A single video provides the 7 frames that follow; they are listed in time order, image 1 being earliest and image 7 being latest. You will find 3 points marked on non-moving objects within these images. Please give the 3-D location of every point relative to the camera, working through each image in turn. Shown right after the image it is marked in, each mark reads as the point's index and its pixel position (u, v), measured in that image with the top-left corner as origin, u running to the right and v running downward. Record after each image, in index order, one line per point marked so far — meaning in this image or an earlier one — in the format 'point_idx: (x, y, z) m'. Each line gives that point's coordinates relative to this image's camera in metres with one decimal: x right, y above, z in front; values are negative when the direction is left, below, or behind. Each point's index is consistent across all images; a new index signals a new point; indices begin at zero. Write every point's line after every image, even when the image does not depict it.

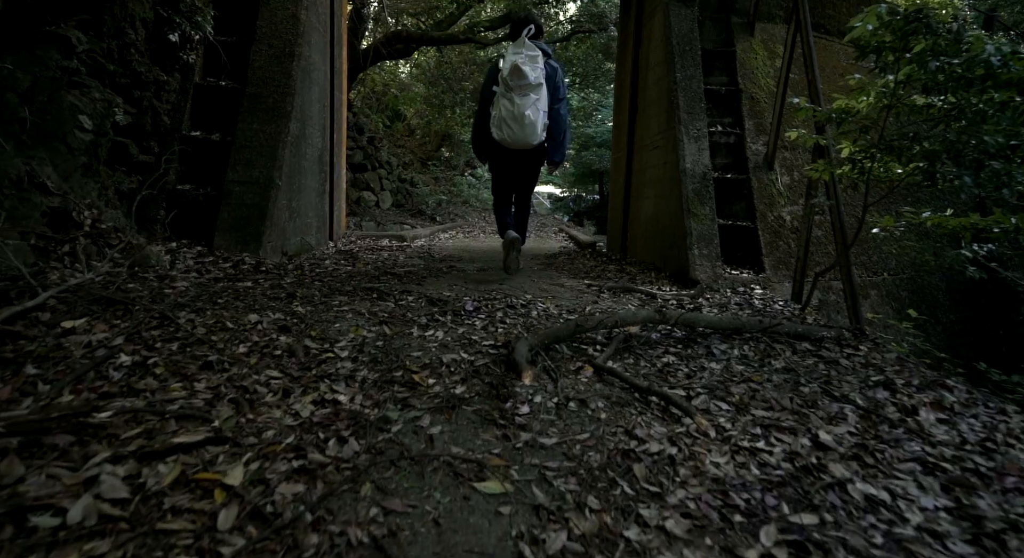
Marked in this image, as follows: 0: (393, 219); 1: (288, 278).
0: (-2.3, +1.1, +11.8) m
1: (-1.2, 0.0, +3.3) m
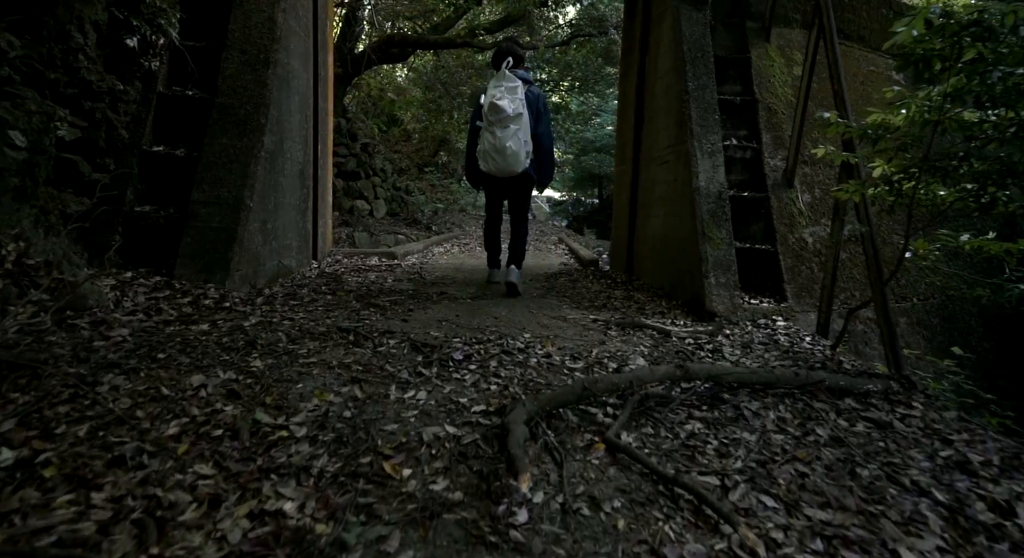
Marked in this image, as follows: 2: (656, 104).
0: (-2.3, +0.9, +11.4) m
1: (-1.2, -0.2, +2.9) m
2: (+1.2, +1.4, +4.9) m
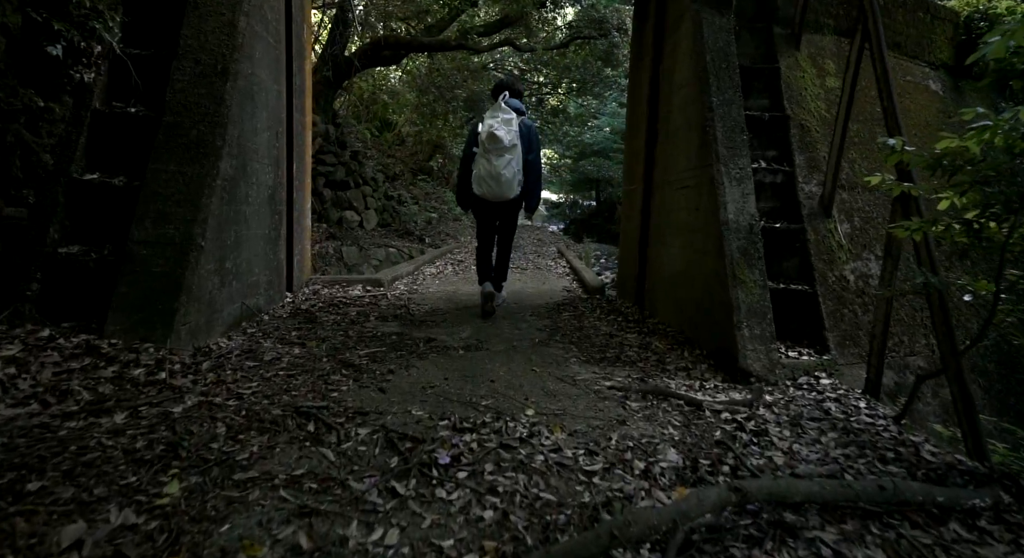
0: (-2.4, +0.6, +10.8) m
1: (-1.2, -0.4, +2.3) m
2: (+1.2, +1.1, +4.4) m
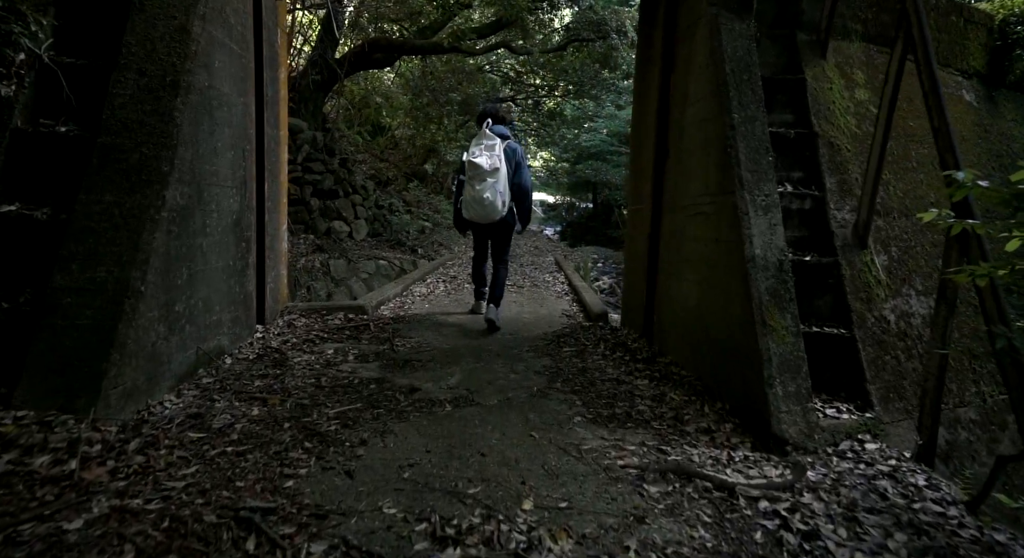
0: (-2.5, +0.4, +10.4) m
1: (-1.2, -0.7, +1.9) m
2: (+1.1, +0.9, +3.9) m
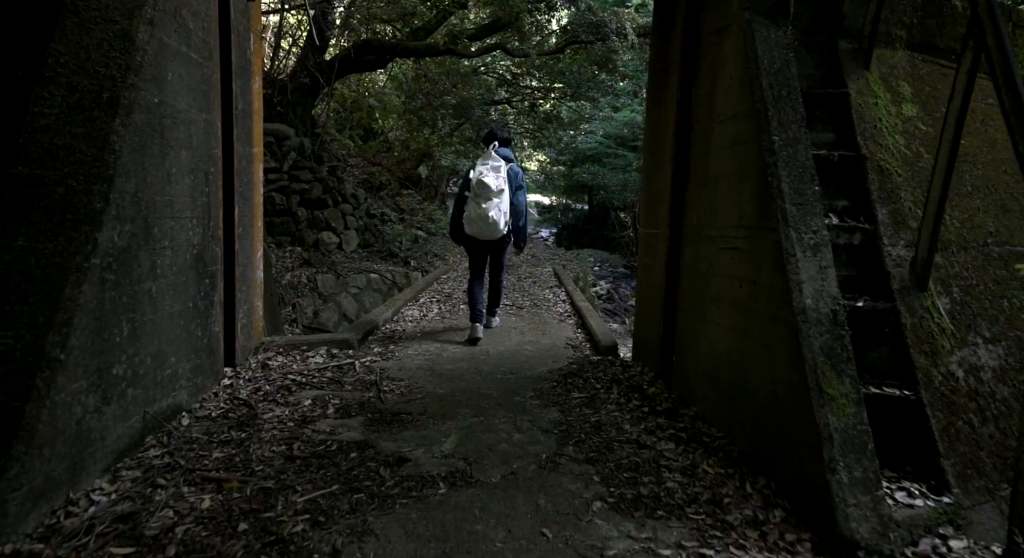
0: (-2.5, +0.2, +9.9) m
1: (-1.2, -0.9, +1.4) m
2: (+1.1, +0.7, +3.5) m
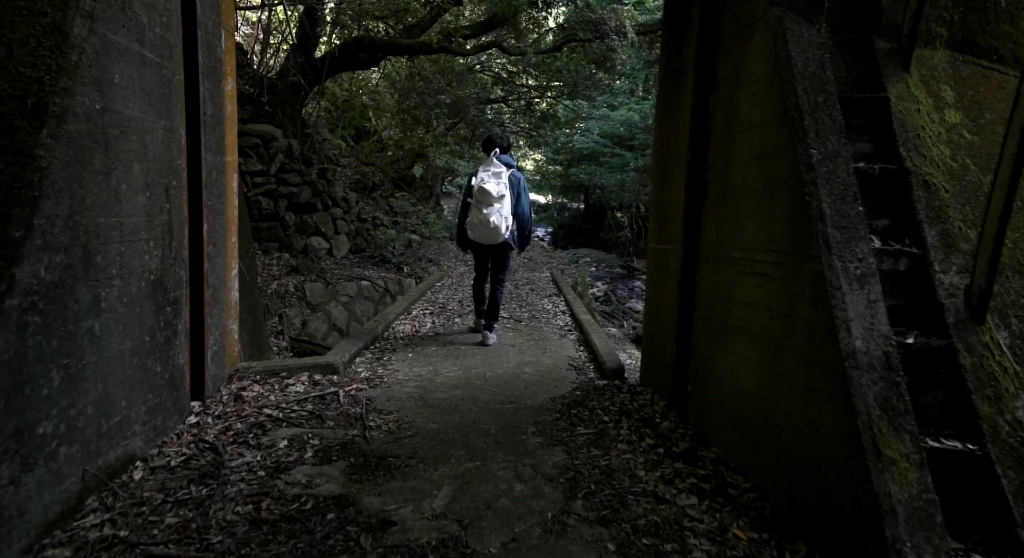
0: (-2.5, +0.1, +9.5) m
1: (-1.2, -1.0, +1.0) m
2: (+1.1, +0.6, +3.1) m
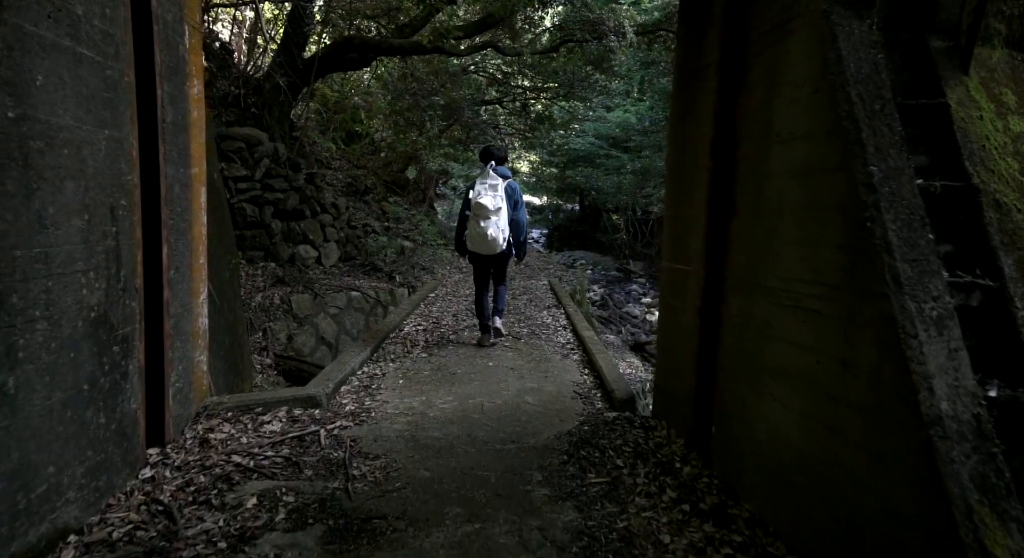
0: (-2.6, -0.1, +9.0) m
1: (-1.2, -1.2, +0.6) m
2: (+1.2, +0.4, +2.7) m
